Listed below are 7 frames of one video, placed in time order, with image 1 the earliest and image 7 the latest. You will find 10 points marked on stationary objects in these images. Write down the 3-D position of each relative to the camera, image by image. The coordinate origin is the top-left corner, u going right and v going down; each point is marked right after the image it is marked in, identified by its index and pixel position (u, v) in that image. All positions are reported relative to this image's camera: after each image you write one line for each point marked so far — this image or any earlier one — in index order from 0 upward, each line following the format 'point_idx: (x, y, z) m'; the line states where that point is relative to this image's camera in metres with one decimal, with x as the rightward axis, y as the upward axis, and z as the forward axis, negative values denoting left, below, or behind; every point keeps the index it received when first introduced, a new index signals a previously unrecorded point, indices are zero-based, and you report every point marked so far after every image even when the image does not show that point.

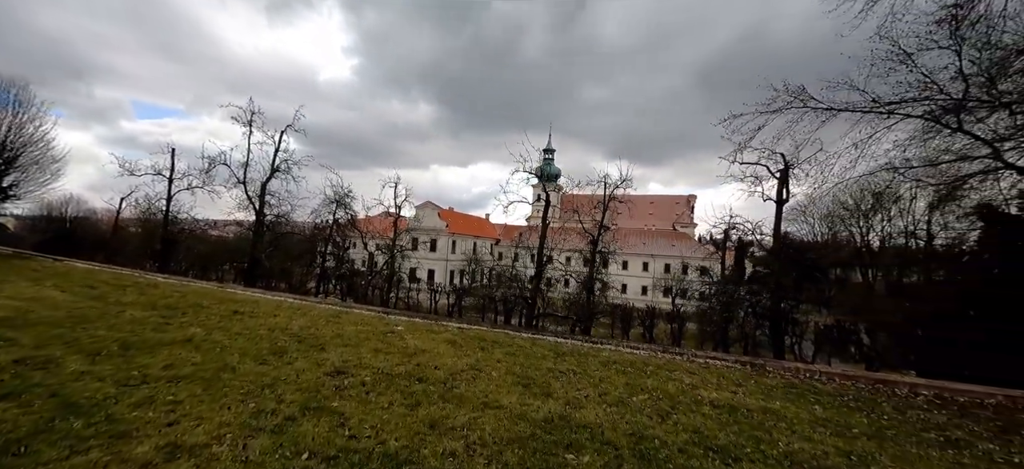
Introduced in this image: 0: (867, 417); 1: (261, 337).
0: (+4.2, -2.1, +5.3) m
1: (-3.0, -1.2, +5.3) m
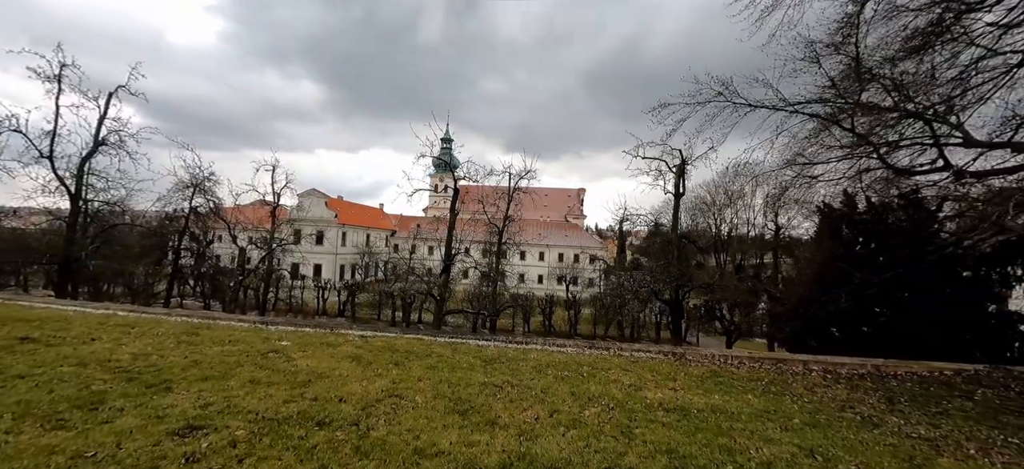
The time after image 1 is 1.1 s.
0: (+3.3, -2.0, +5.3) m
1: (-3.6, -1.2, +3.6) m
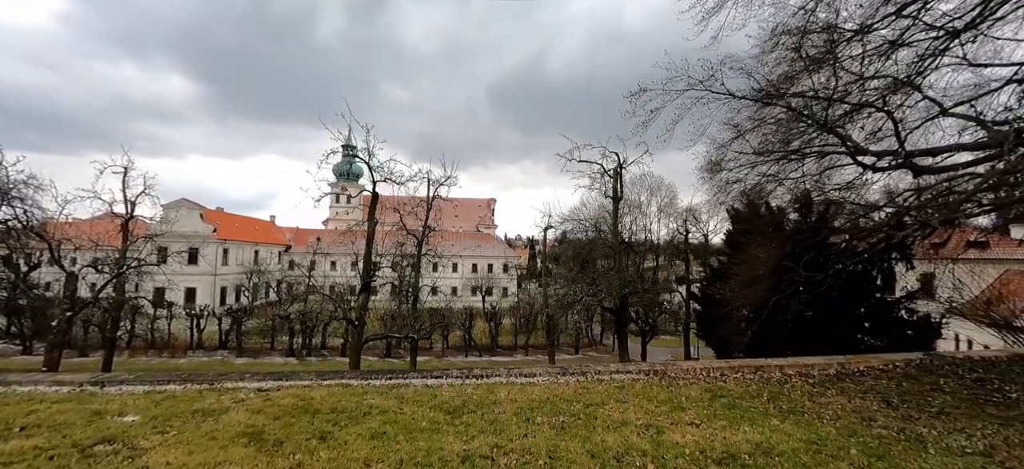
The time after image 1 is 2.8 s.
0: (+3.1, -1.9, +4.5) m
1: (-3.4, -1.2, +1.4) m
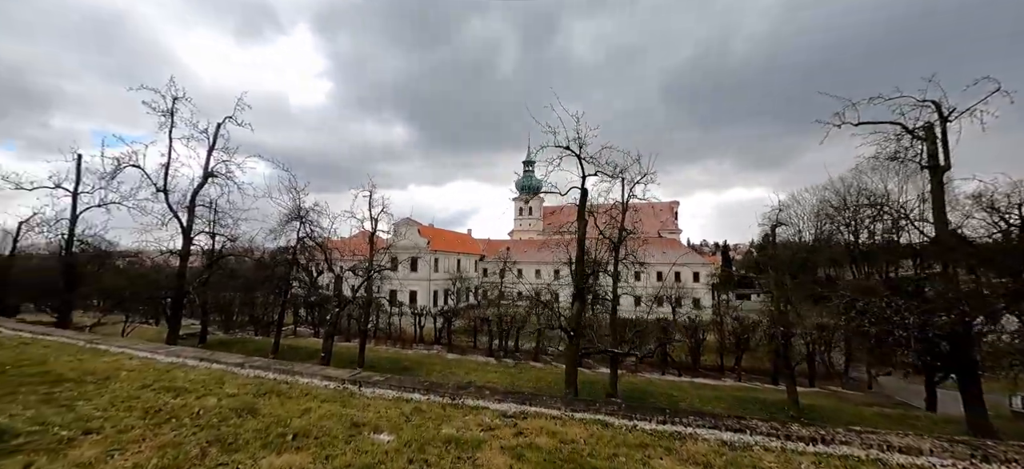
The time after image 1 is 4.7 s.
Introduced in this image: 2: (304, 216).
0: (+5.3, -1.7, +1.1) m
1: (-1.9, -1.1, +0.8) m
2: (-8.0, +0.9, +16.9) m
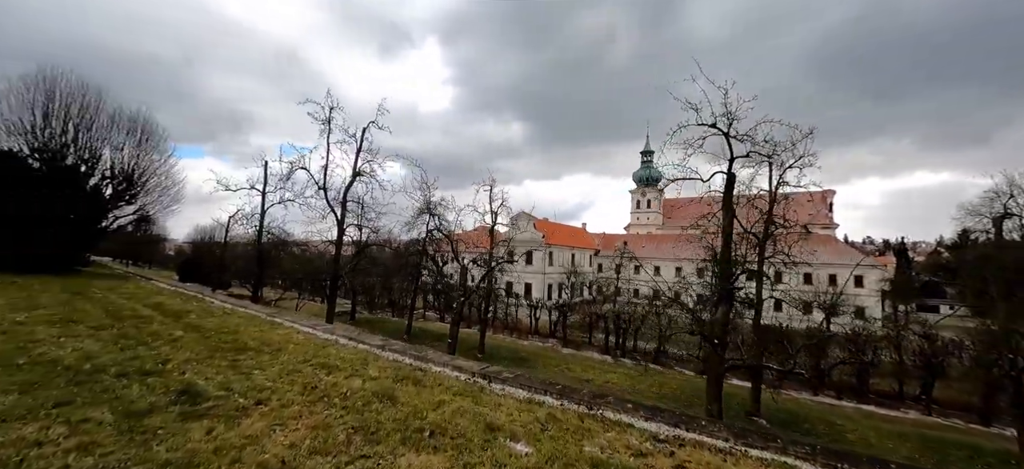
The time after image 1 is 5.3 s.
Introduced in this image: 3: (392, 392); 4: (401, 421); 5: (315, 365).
0: (+5.6, -1.7, -1.0) m
1: (-1.4, -1.1, +0.6) m
2: (-3.1, +1.2, +17.7) m
3: (-1.9, -2.5, +7.1) m
4: (-1.4, -2.4, +5.7) m
5: (-4.0, -2.7, +9.2) m
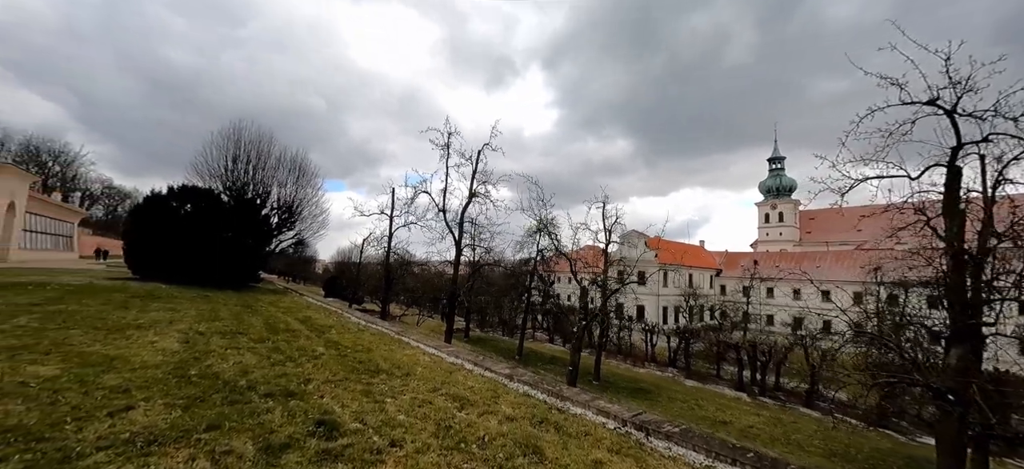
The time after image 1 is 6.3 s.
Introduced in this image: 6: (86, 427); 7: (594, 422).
0: (+5.7, -1.5, -3.7) m
1: (-0.7, -1.0, -0.5) m
2: (+1.7, +0.4, +16.7) m
3: (+0.3, -2.8, +6.0) m
4: (+0.5, -2.6, +4.4) m
5: (-1.3, -3.1, +8.4) m
6: (-5.8, -2.6, +6.0) m
7: (+1.3, -3.0, +7.1) m
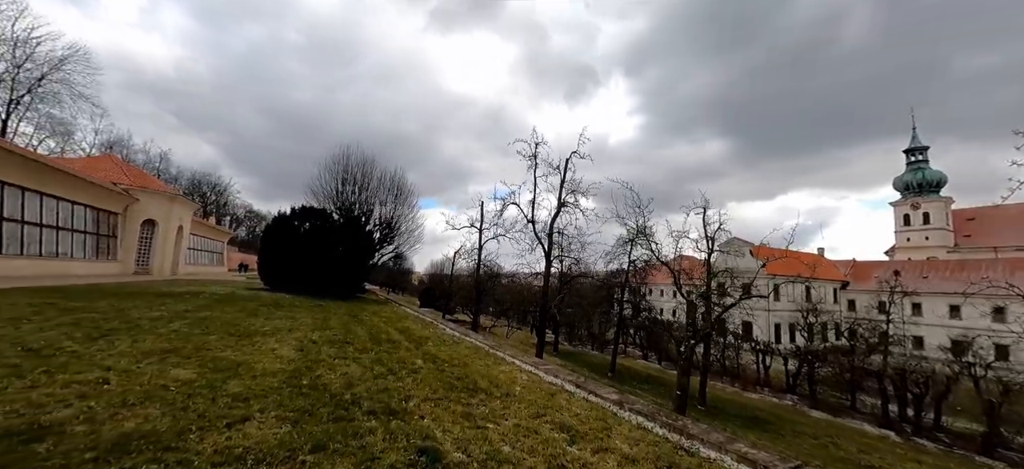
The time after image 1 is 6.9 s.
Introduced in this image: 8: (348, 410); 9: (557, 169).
0: (+5.1, -1.3, -5.6) m
1: (-0.6, -1.0, -1.2) m
2: (+5.1, +0.1, +15.3) m
3: (+1.7, -2.9, +4.9) m
4: (+1.6, -2.6, +3.4) m
5: (+0.7, -3.3, +7.6) m
6: (-4.2, -2.8, +6.1) m
7: (+2.9, -3.1, +5.8) m
8: (-2.9, -3.0, +7.8) m
9: (+1.9, +2.7, +18.4) m
